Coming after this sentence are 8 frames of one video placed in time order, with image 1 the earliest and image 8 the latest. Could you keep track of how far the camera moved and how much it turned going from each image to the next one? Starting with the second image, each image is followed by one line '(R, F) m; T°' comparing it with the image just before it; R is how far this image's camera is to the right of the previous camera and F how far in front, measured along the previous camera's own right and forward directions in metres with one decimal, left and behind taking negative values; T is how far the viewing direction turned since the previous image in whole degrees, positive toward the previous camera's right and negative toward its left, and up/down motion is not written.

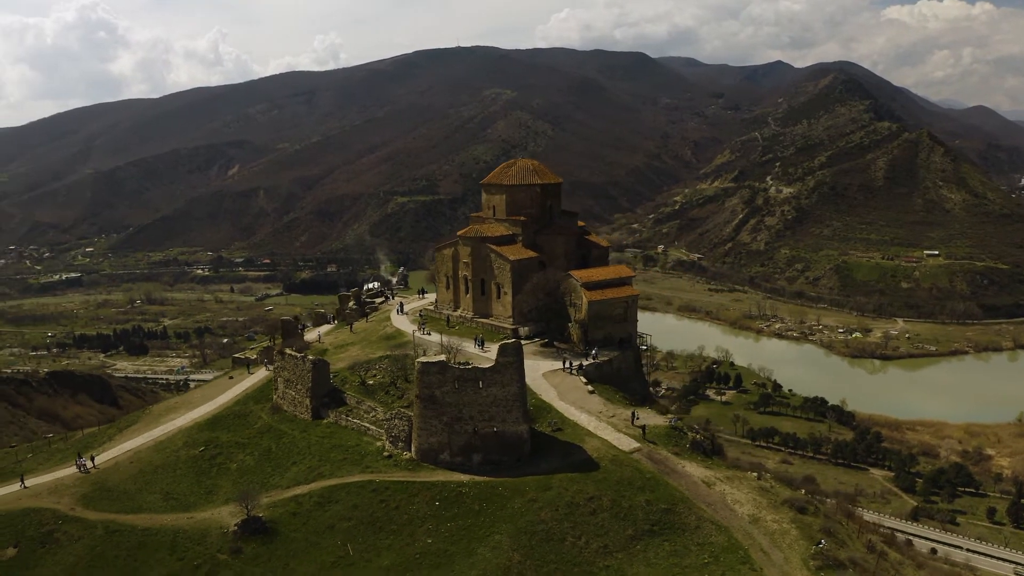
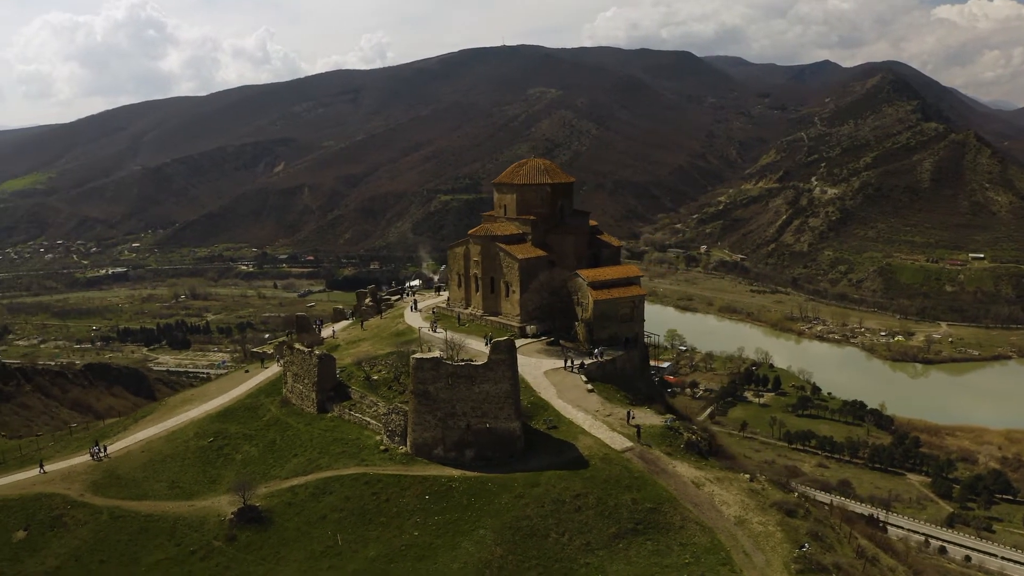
(+0.9, -0.1) m; -3°
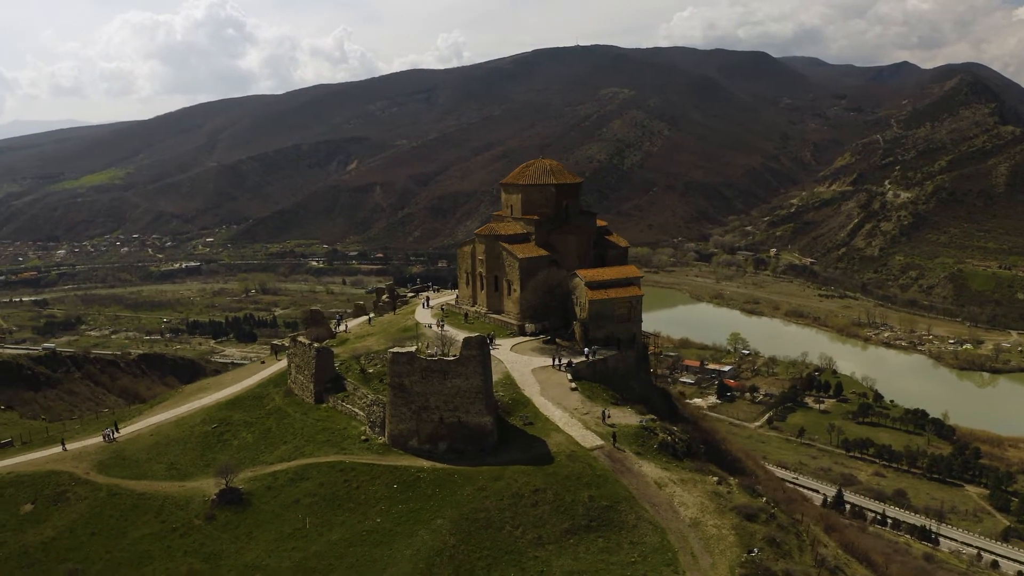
(+1.8, -0.3) m; -4°
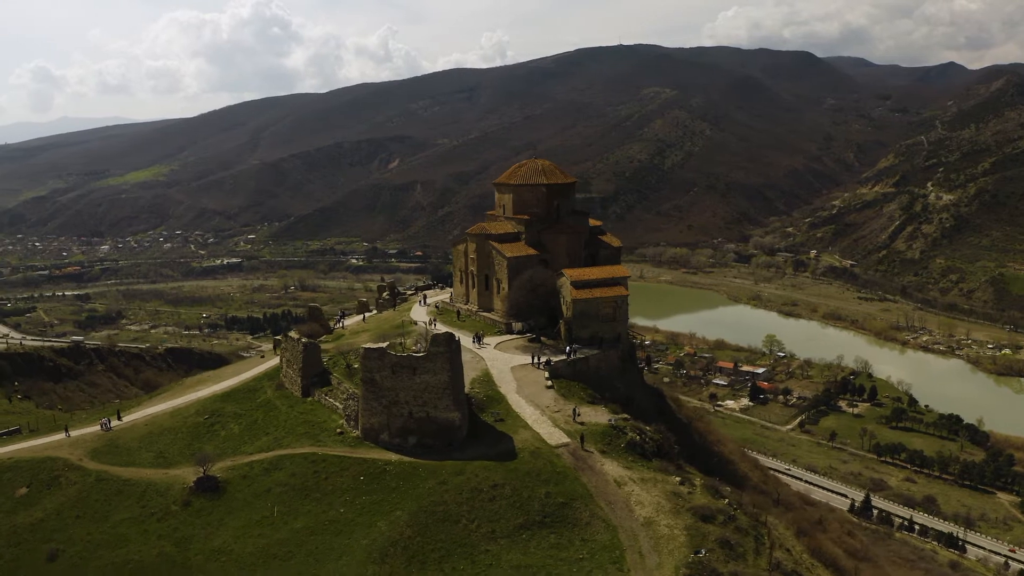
(+1.4, -0.3) m; -2°
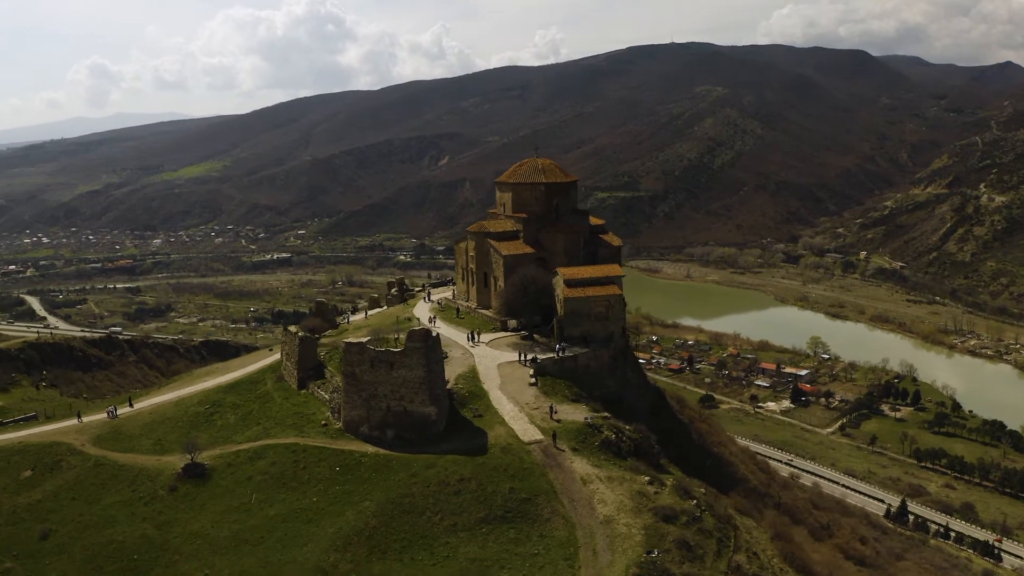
(+1.4, -0.2) m; -3°
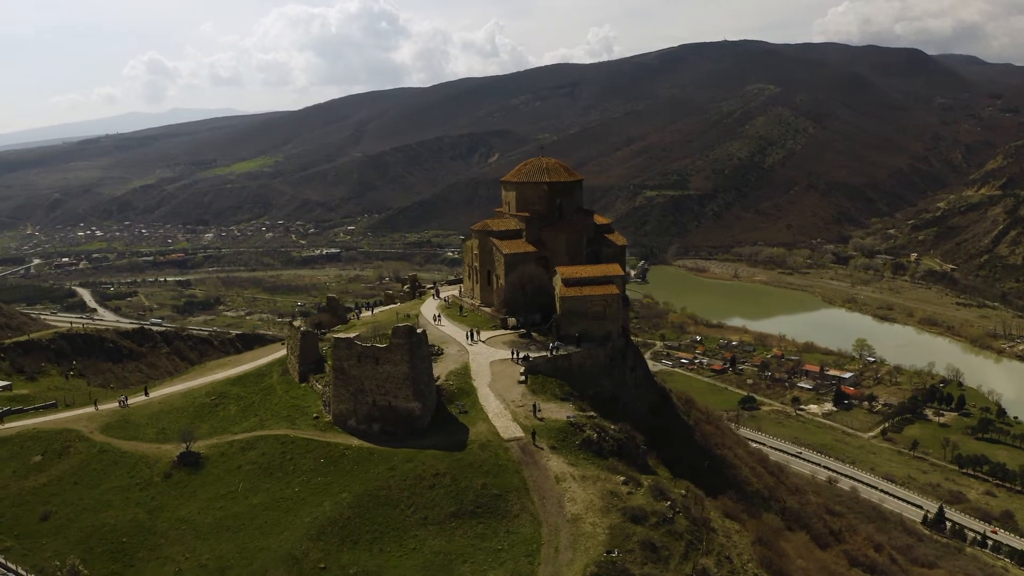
(+1.3, -0.2) m; -3°
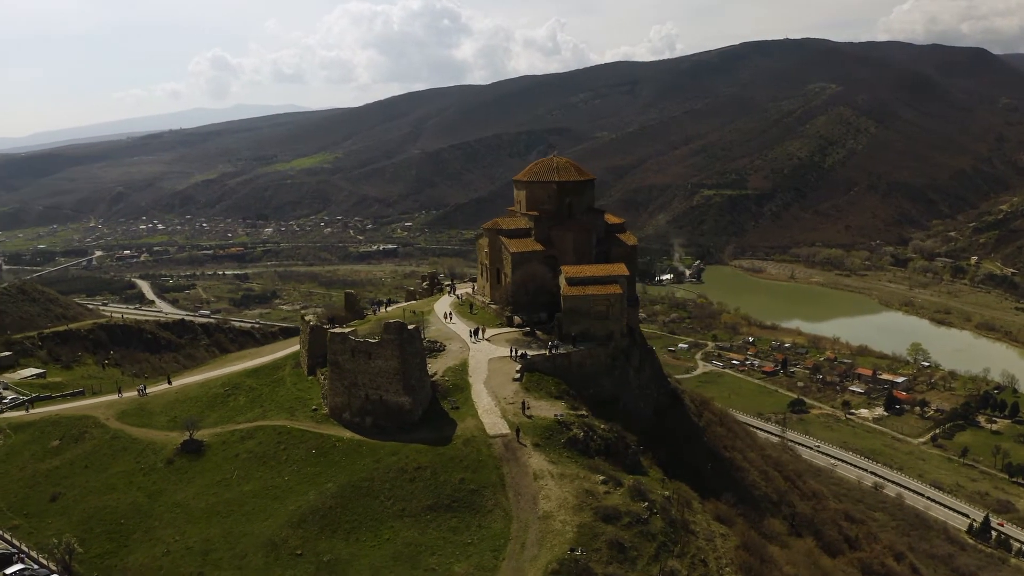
(+1.4, -0.2) m; -4°
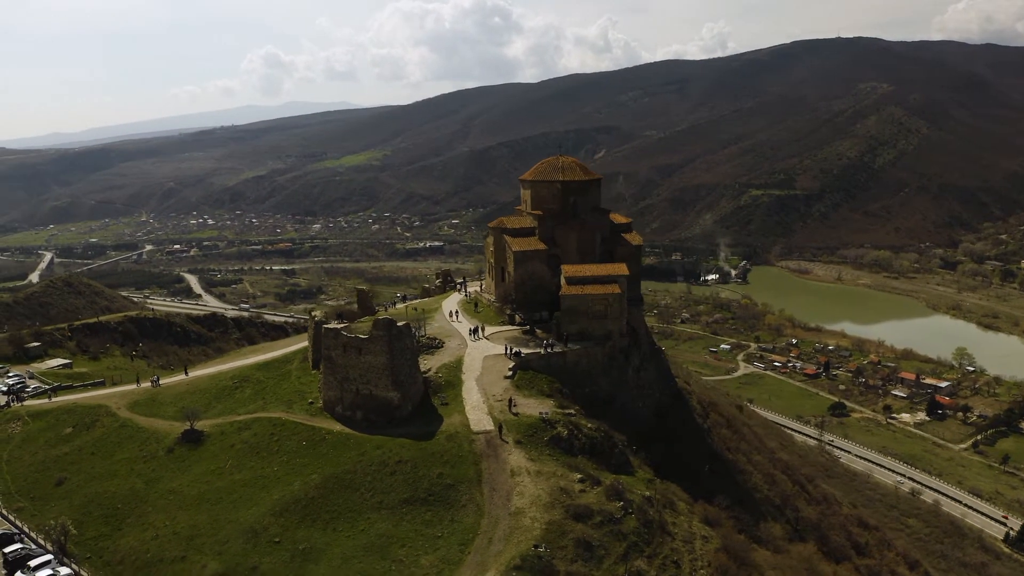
(+1.2, -0.2) m; -3°
